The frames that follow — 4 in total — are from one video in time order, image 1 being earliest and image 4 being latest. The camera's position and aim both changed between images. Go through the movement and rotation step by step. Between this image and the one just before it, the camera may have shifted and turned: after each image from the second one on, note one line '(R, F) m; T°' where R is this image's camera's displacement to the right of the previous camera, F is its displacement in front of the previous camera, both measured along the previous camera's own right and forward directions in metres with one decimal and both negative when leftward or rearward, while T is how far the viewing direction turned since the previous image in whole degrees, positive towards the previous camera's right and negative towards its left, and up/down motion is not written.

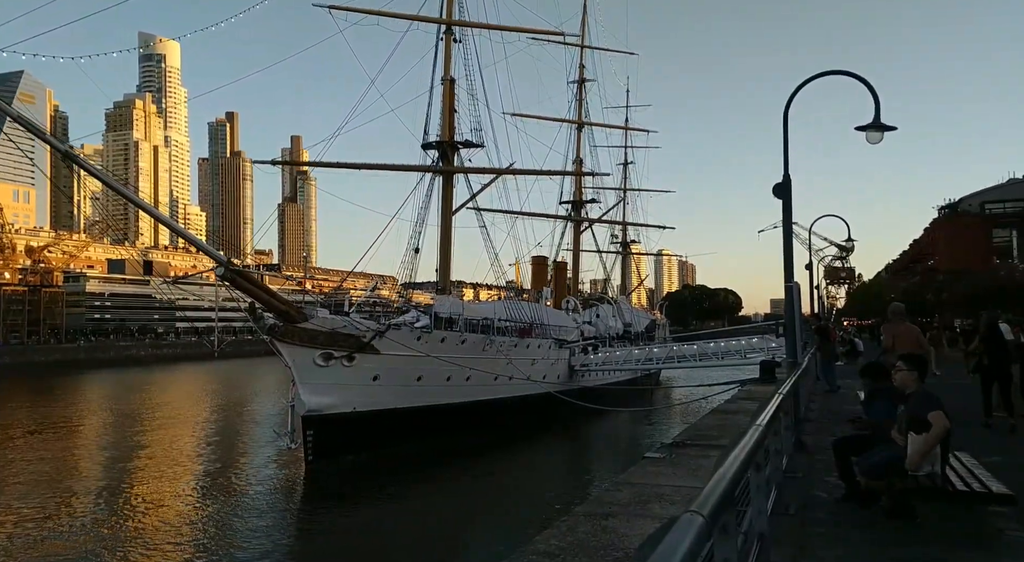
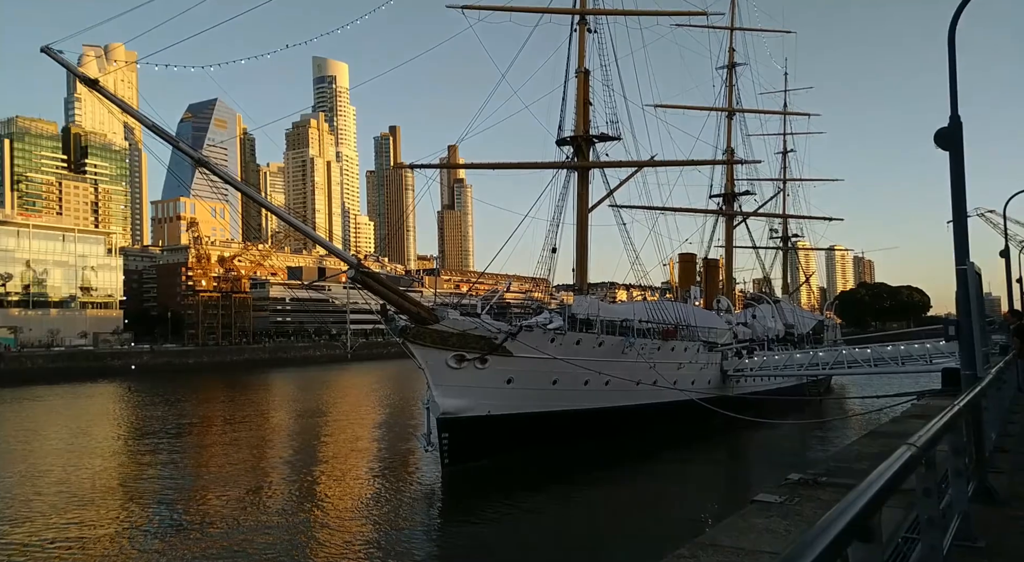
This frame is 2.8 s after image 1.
(+0.5, +1.0) m; -12°
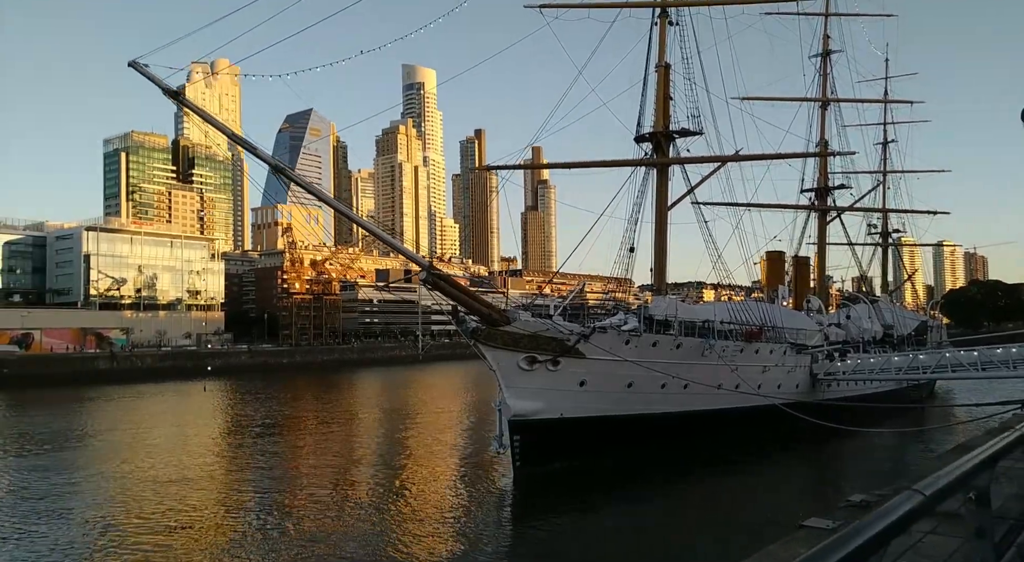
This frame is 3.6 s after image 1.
(+0.3, +0.3) m; -7°
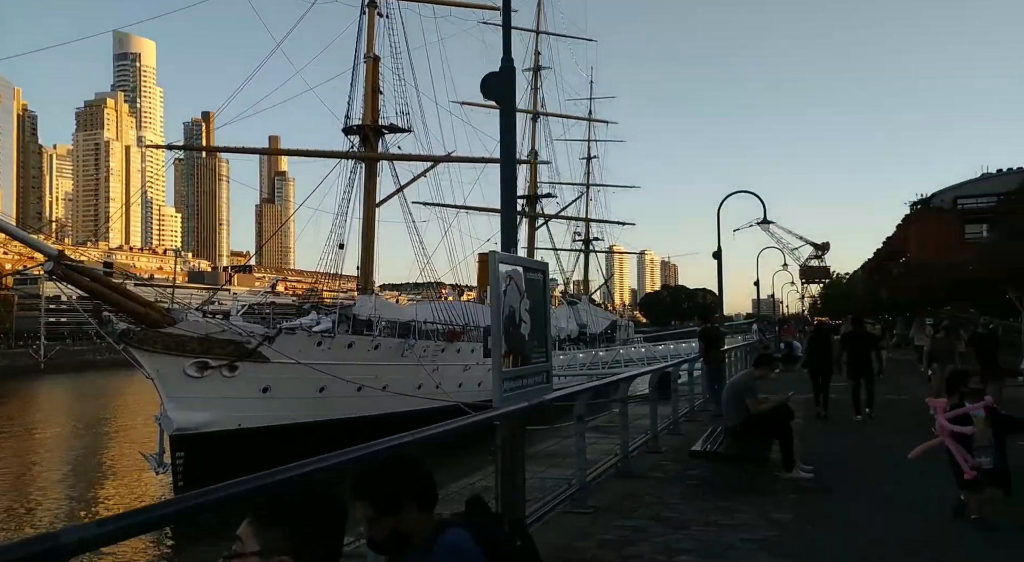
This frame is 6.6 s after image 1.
(+1.1, +0.5) m; +20°
